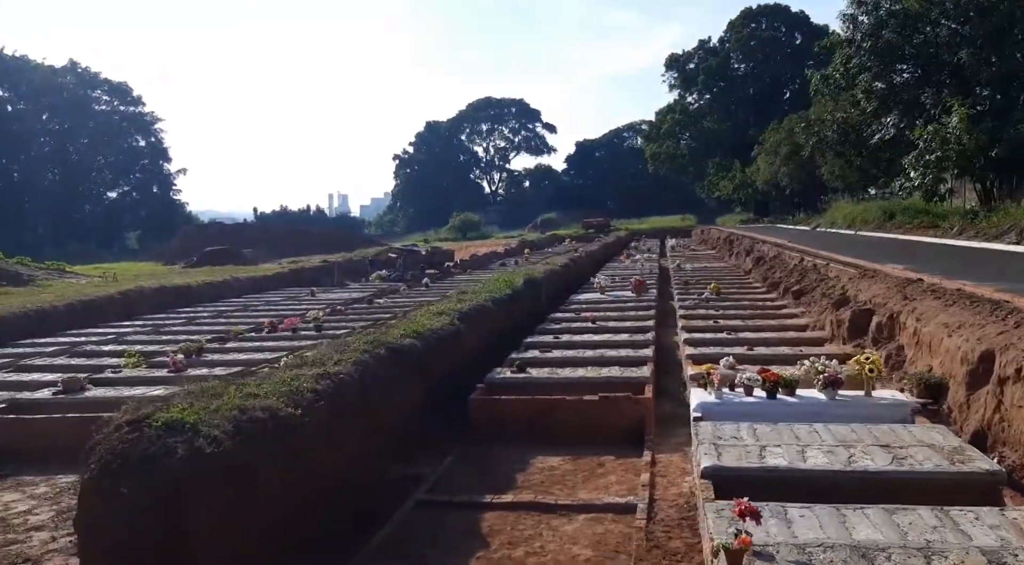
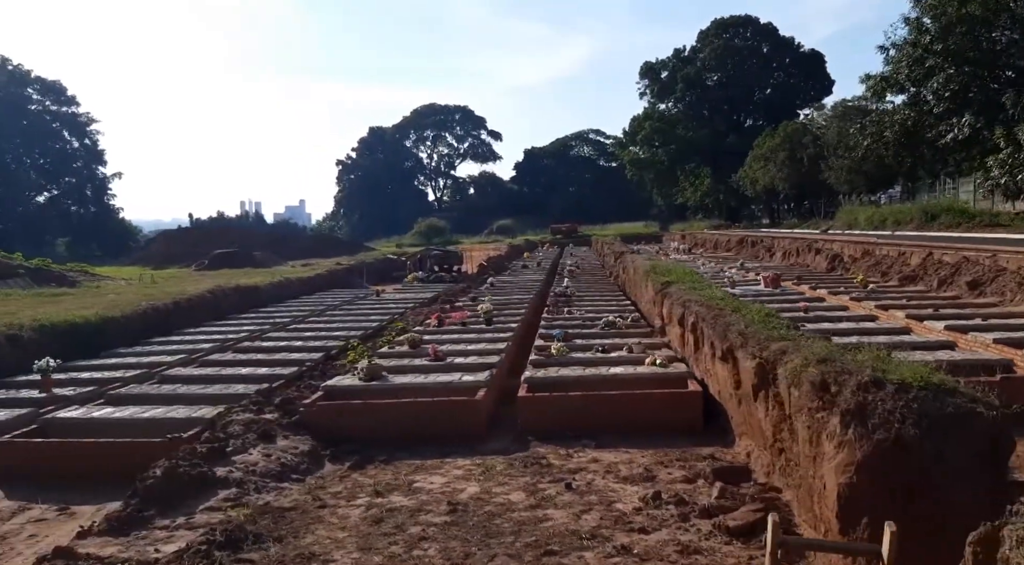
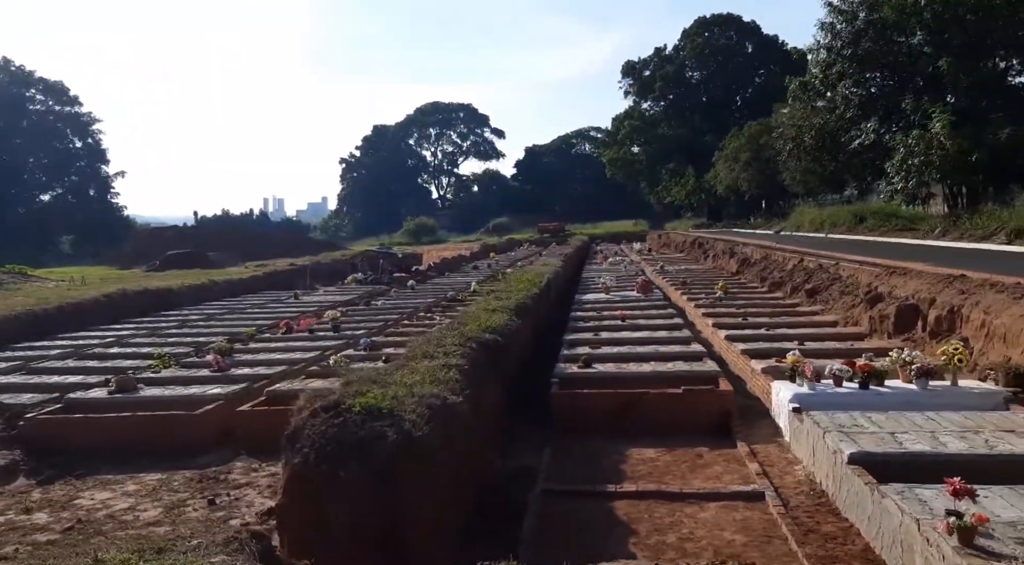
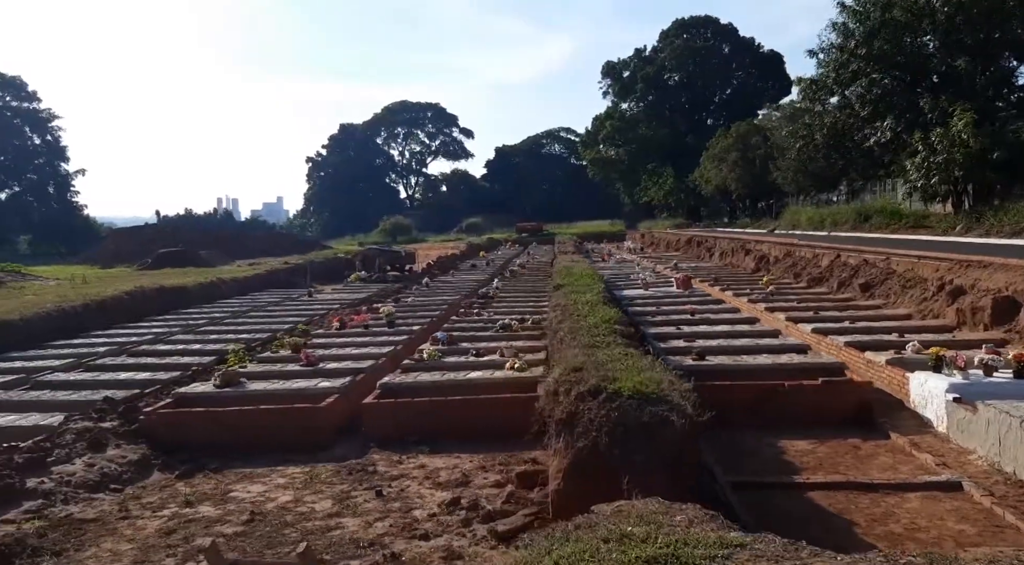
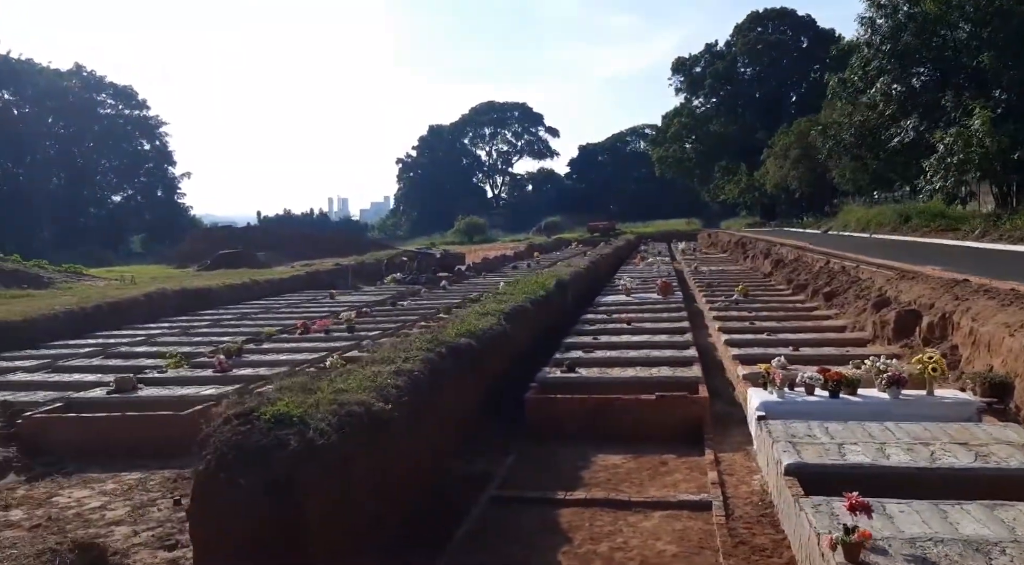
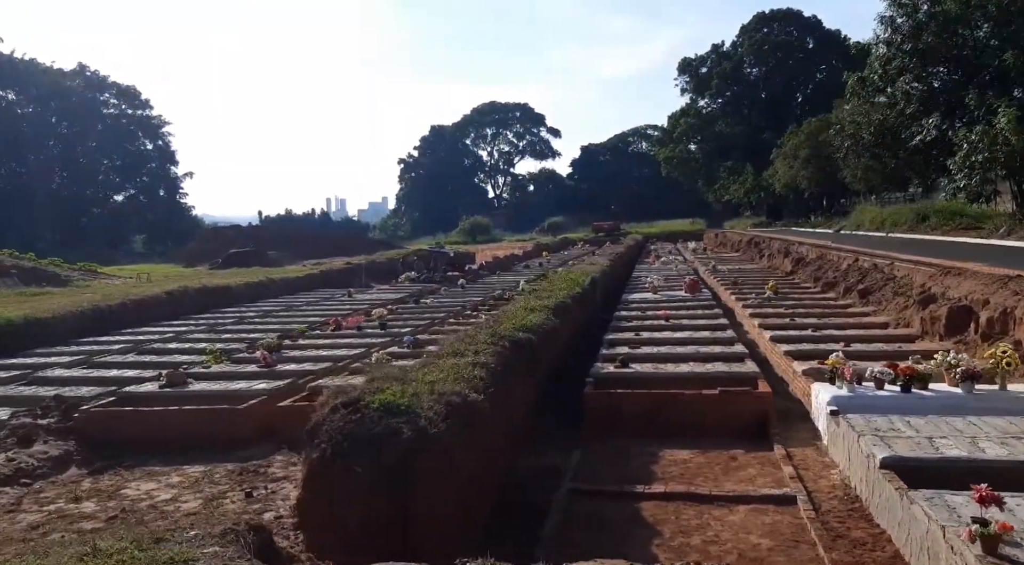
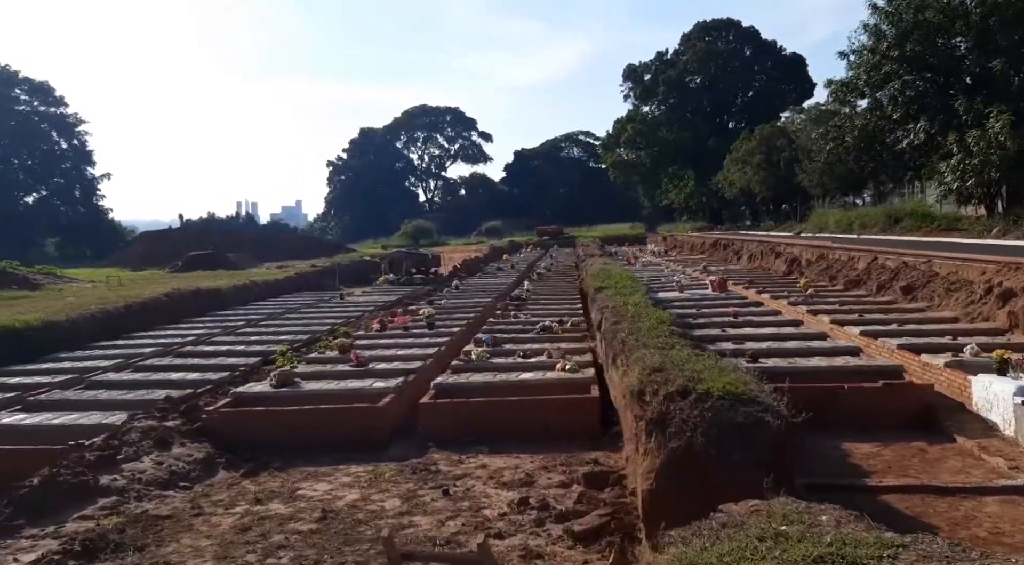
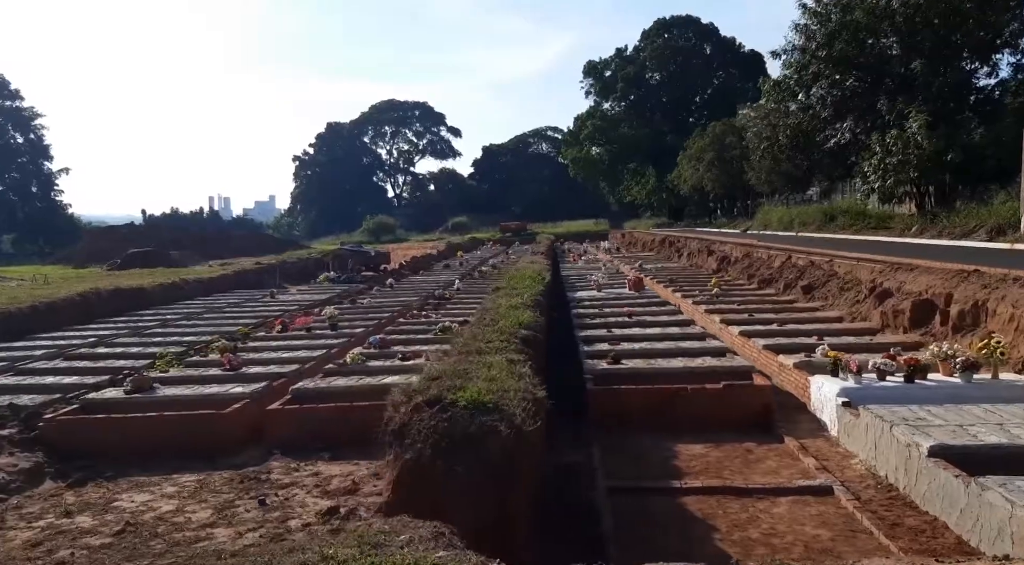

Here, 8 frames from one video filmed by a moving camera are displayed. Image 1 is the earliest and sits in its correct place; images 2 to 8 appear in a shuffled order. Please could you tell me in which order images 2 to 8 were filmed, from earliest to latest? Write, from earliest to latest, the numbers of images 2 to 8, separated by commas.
5, 6, 3, 8, 4, 7, 2
